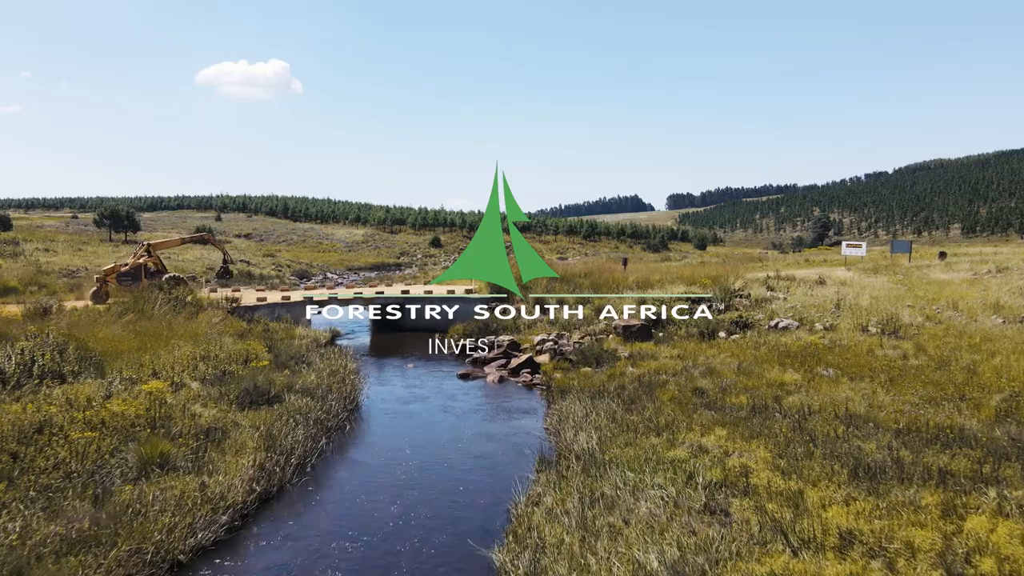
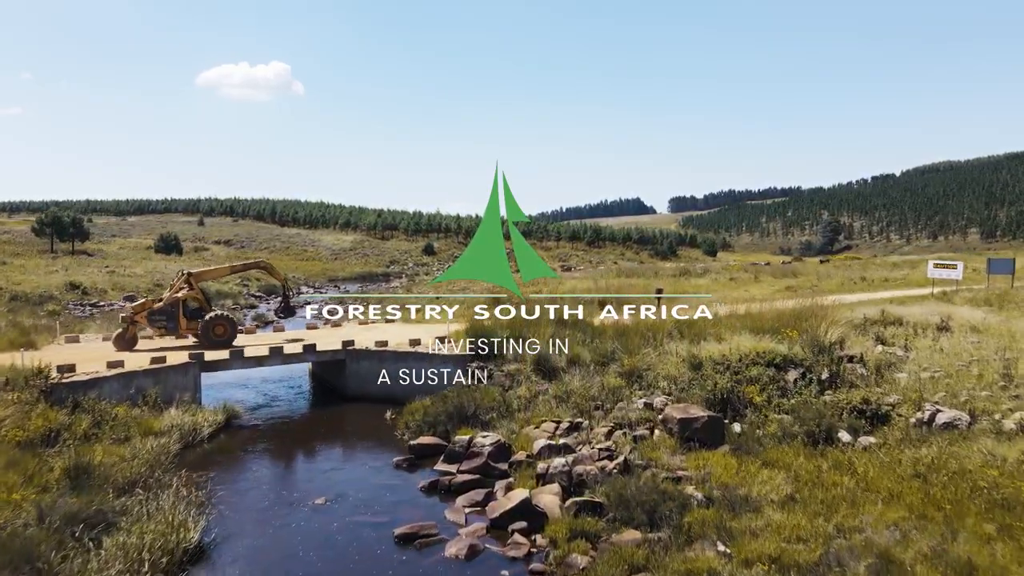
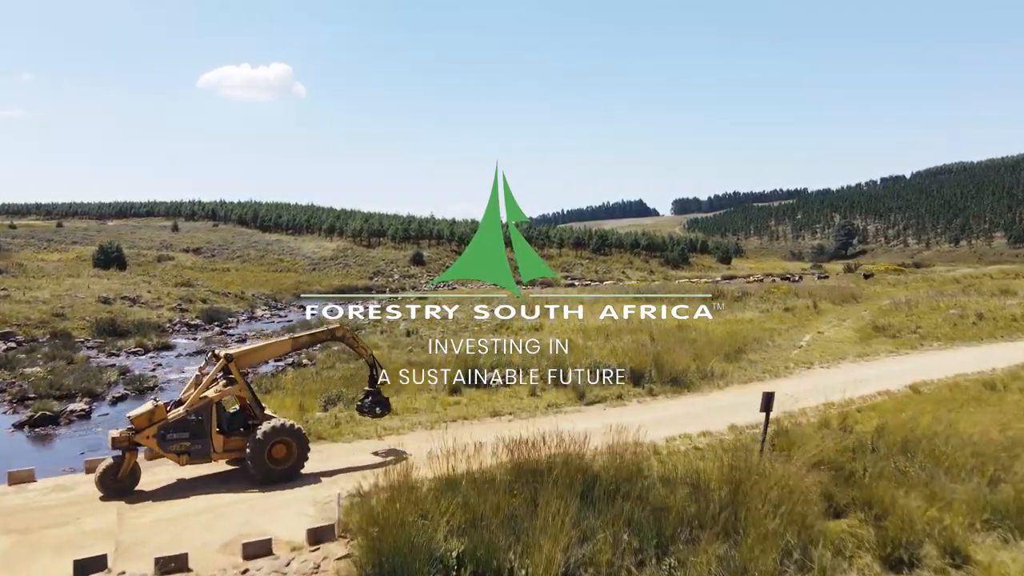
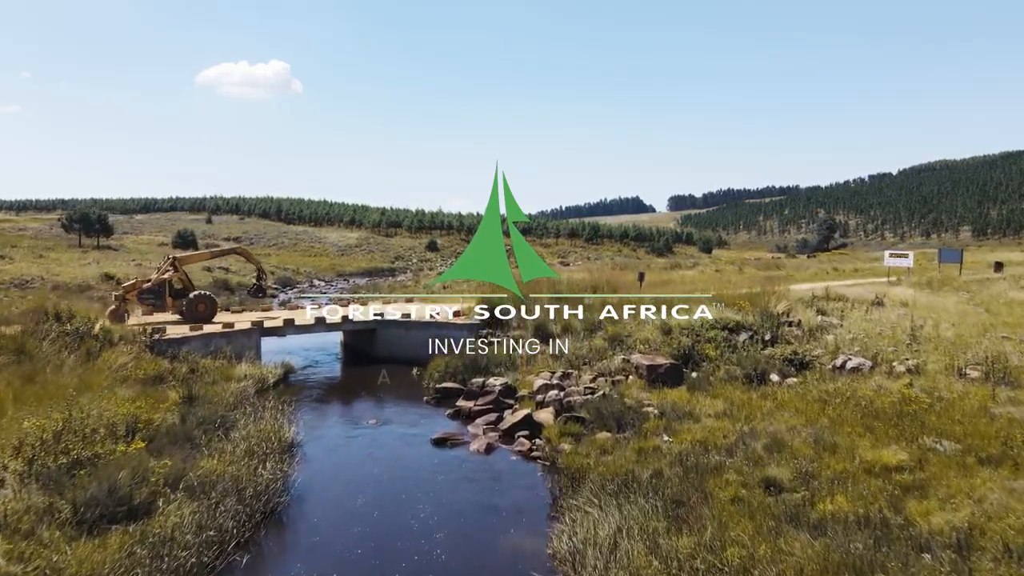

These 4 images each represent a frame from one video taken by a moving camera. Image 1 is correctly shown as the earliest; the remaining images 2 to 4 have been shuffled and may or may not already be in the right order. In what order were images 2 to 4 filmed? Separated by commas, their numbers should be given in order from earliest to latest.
4, 2, 3
